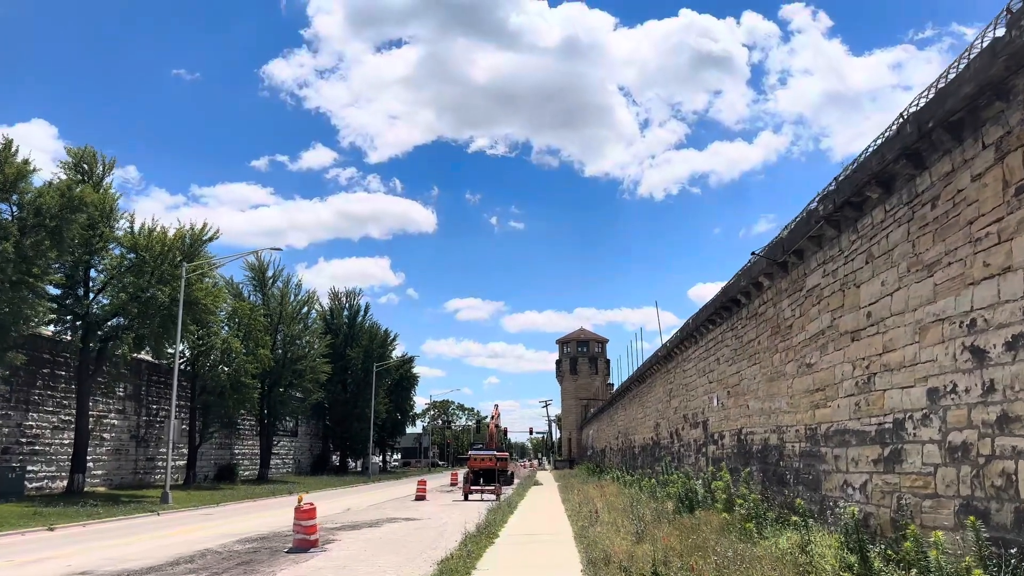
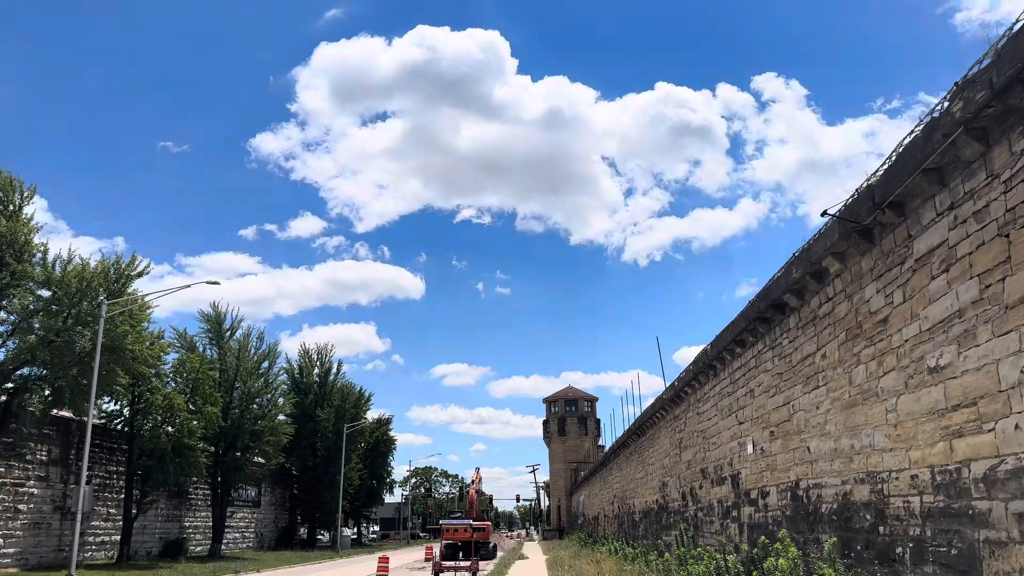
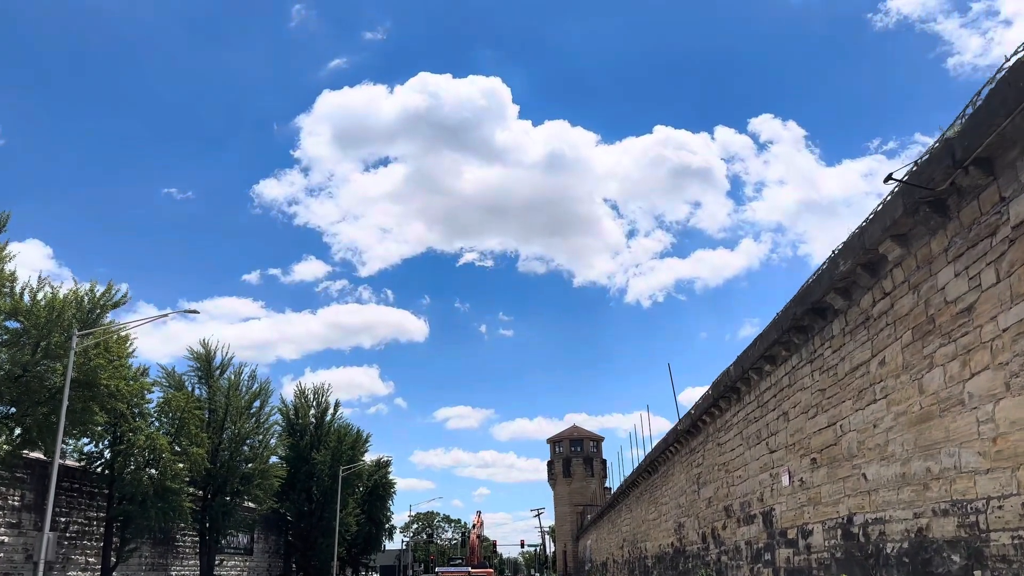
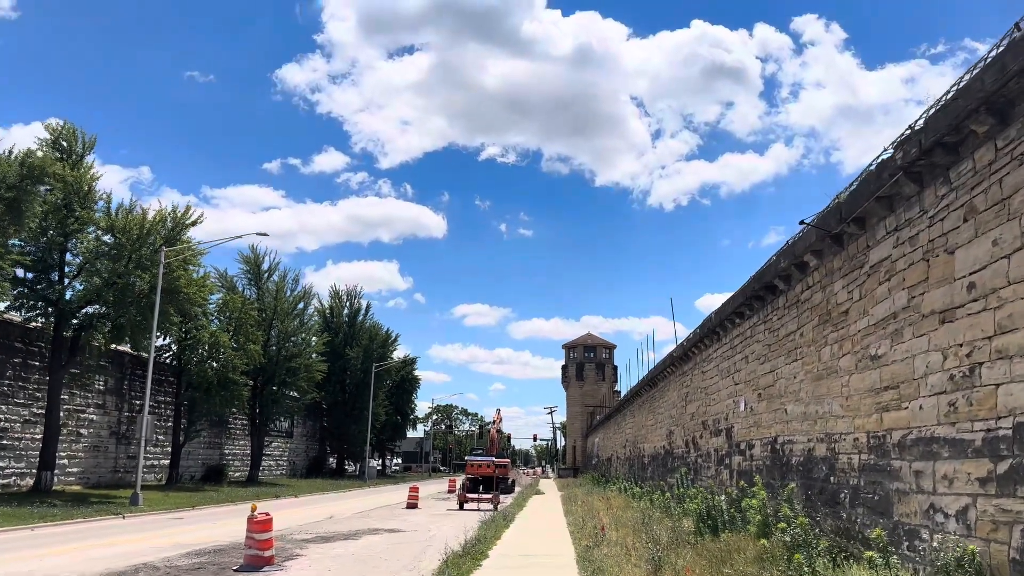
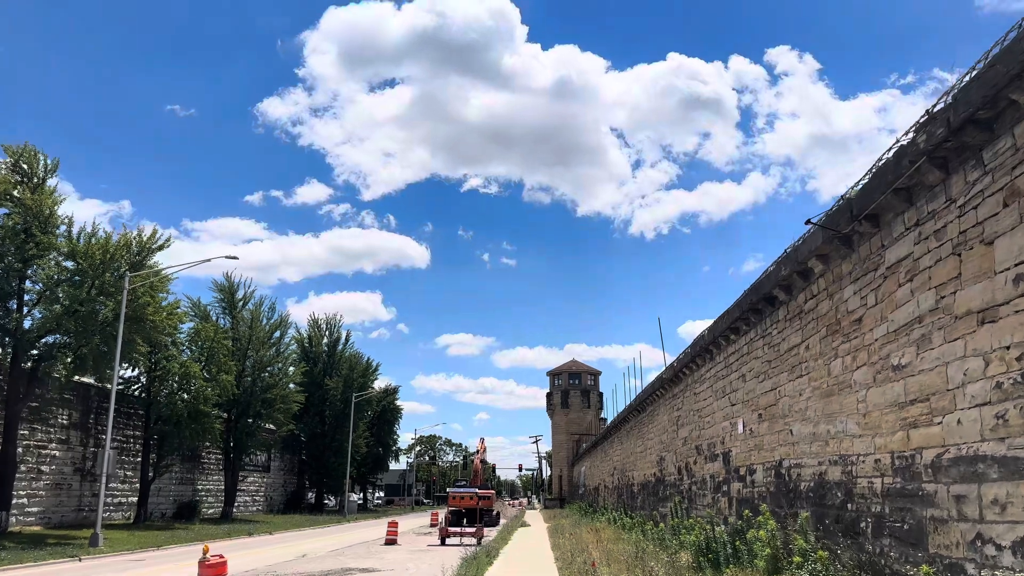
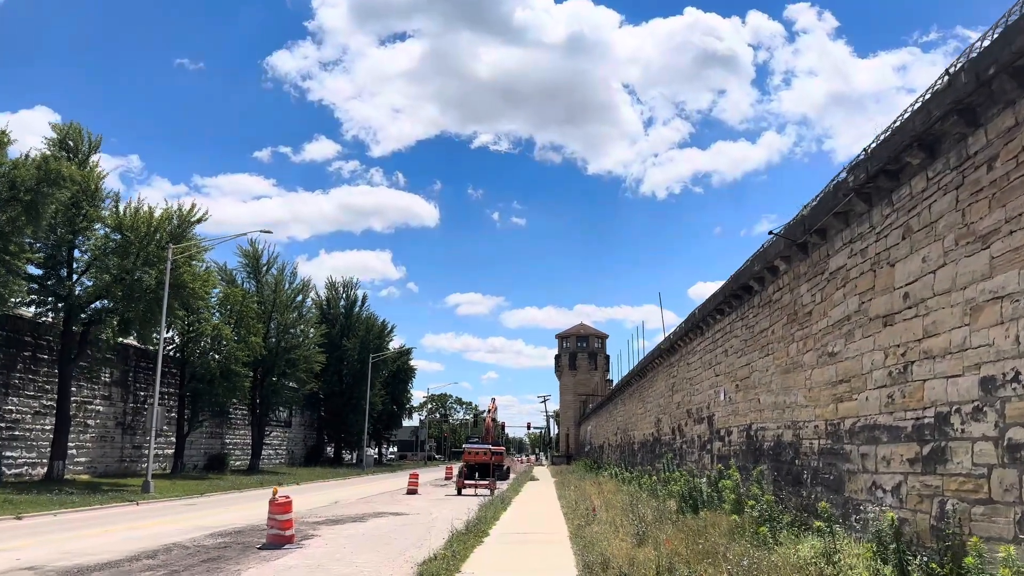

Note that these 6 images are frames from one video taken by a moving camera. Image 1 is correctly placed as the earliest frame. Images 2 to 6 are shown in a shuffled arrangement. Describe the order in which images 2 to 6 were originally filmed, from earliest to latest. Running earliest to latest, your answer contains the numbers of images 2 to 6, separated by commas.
6, 4, 5, 2, 3
